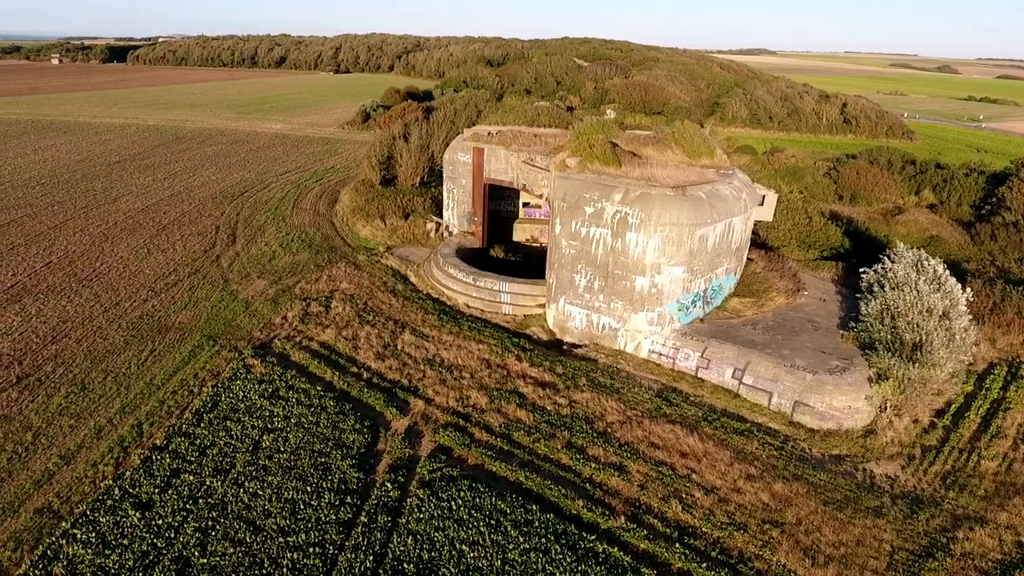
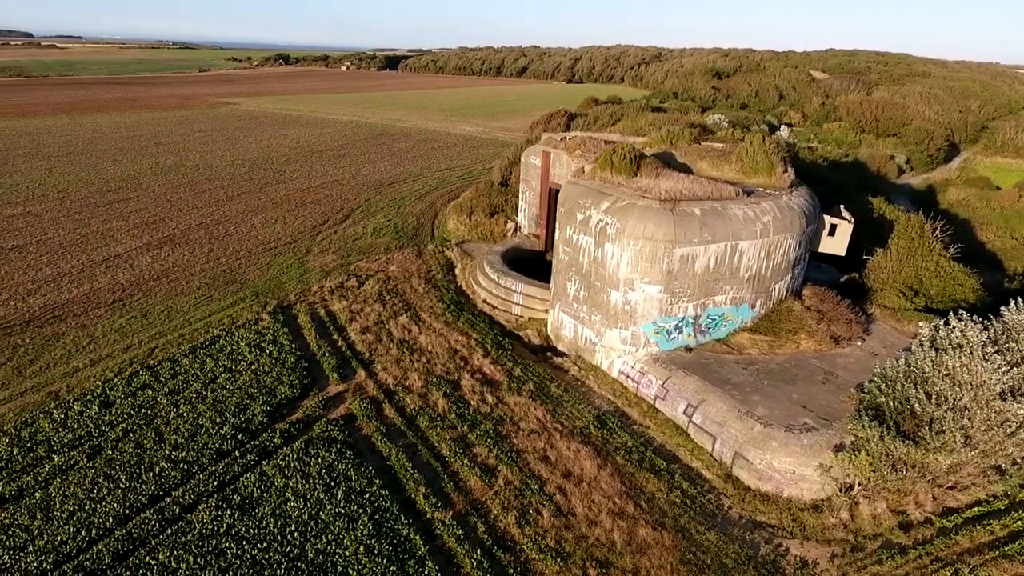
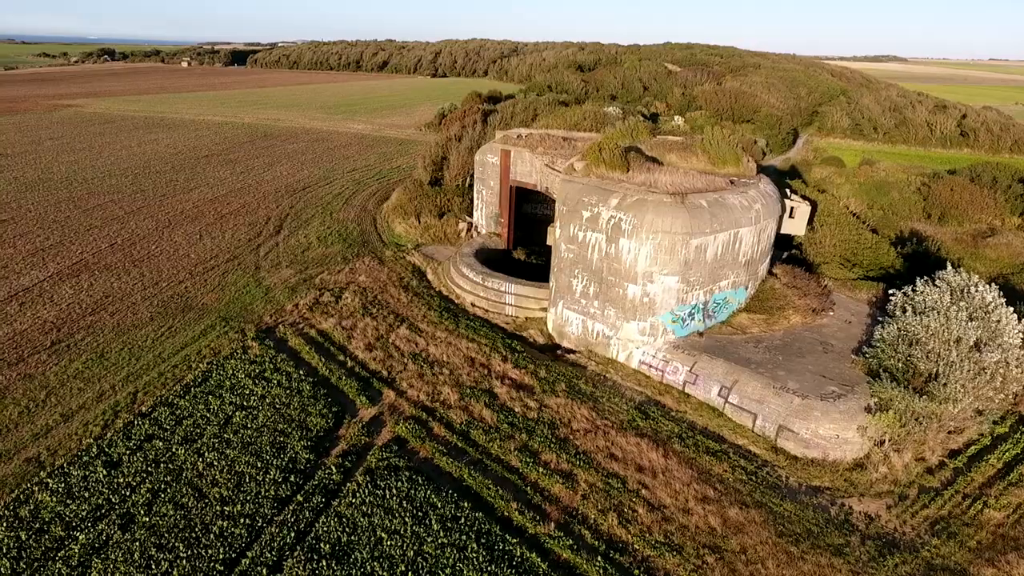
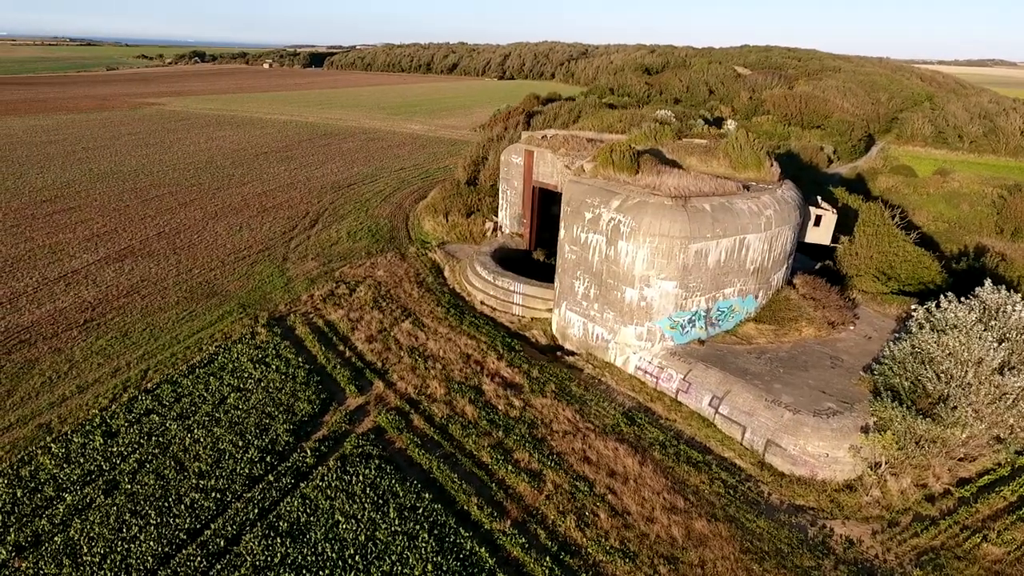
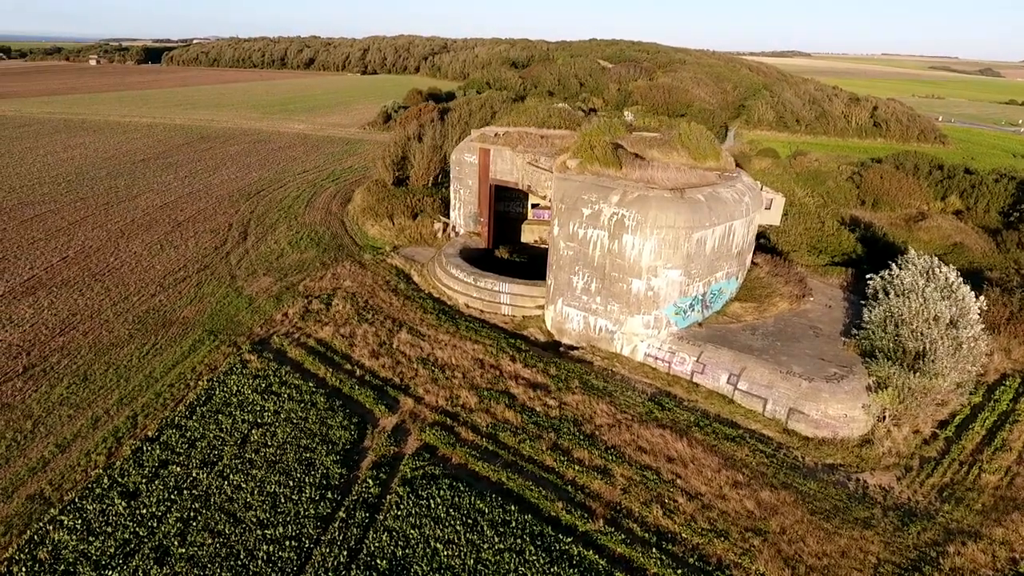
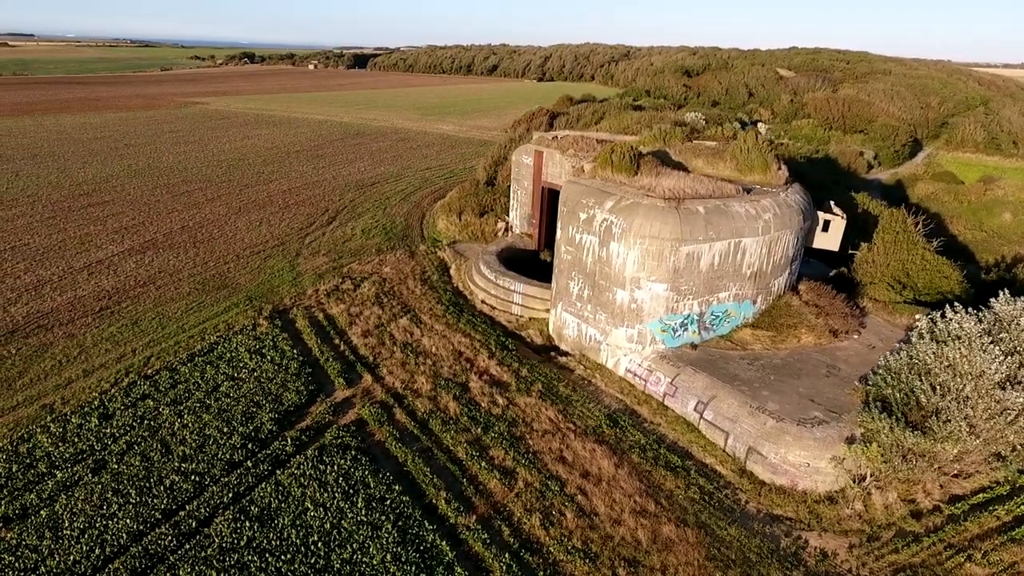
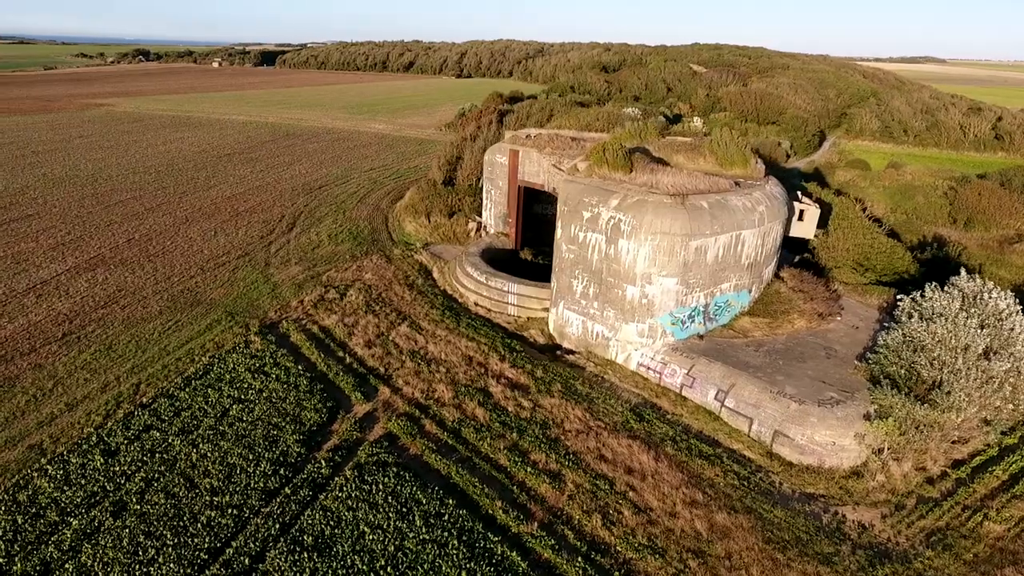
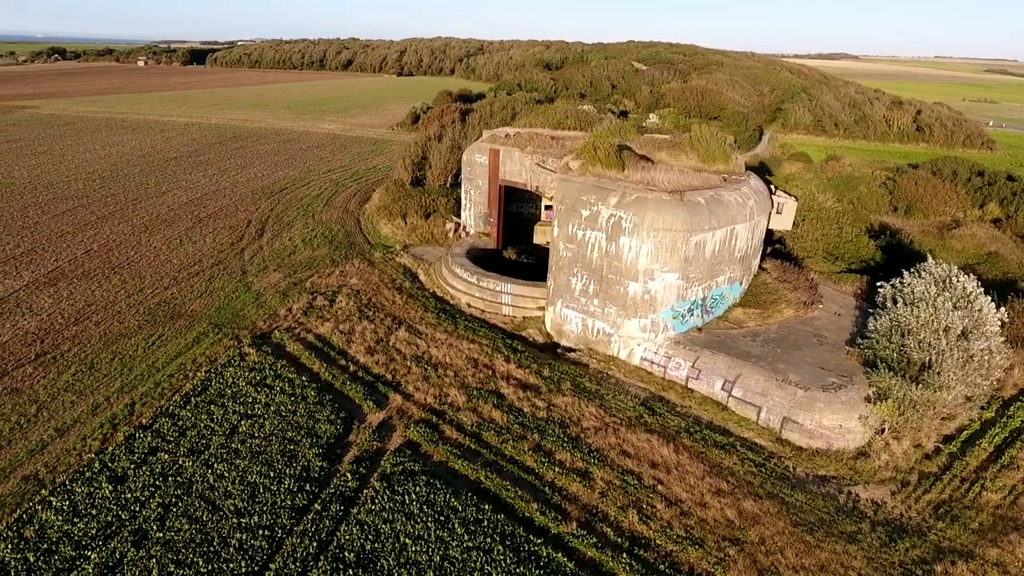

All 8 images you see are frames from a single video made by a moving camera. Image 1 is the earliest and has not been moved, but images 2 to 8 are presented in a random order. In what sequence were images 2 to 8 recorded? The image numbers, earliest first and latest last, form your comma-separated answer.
5, 8, 3, 7, 4, 6, 2
